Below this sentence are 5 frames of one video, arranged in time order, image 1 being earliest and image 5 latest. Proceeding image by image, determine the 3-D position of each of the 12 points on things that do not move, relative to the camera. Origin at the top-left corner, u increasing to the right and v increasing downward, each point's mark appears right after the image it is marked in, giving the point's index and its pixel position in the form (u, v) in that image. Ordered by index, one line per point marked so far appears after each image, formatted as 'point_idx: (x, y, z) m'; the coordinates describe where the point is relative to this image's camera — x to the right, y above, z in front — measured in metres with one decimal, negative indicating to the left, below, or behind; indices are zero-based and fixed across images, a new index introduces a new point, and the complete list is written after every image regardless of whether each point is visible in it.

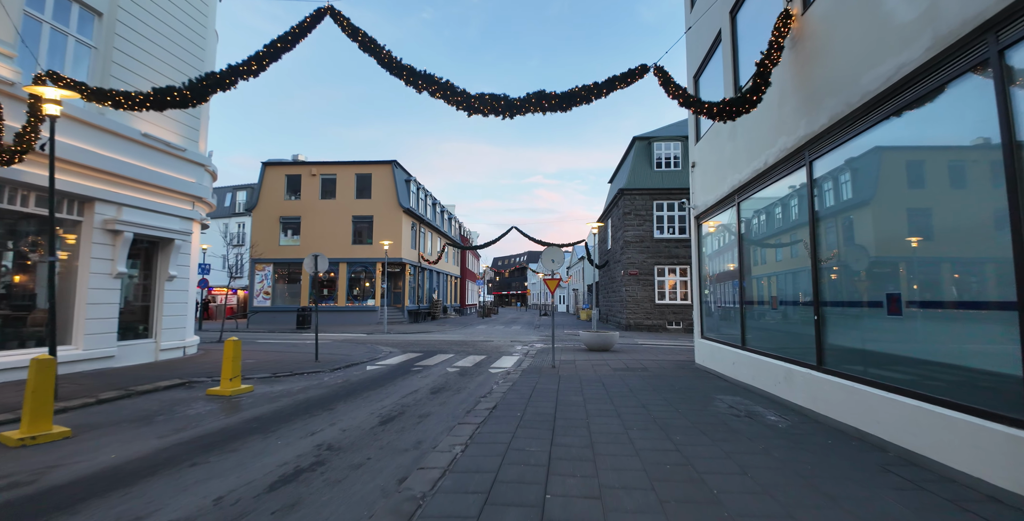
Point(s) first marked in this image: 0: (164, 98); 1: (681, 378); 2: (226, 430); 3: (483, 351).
0: (-5.7, +2.6, +6.9) m
1: (+3.3, -2.3, +8.3) m
2: (-3.7, -2.2, +5.5) m
3: (-1.0, -3.0, +13.8) m
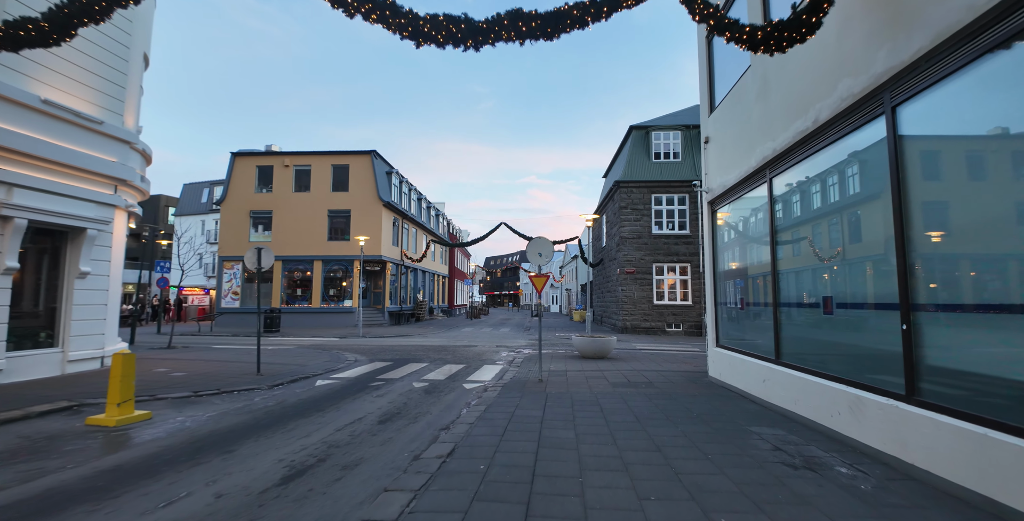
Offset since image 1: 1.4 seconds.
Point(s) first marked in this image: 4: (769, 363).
0: (-6.0, +2.8, +5.2) m
1: (+2.9, -2.2, +6.7) m
2: (-4.1, -2.1, +3.8) m
3: (-1.4, -2.8, +12.1) m
4: (+3.8, -1.5, +6.4) m
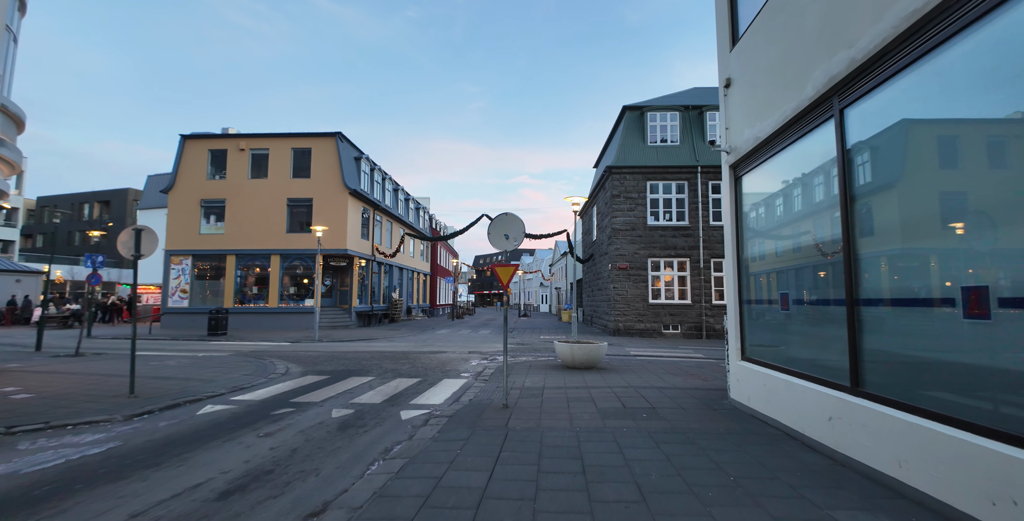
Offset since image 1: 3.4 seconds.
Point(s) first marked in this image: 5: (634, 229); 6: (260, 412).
0: (-6.6, +3.0, +2.8) m
1: (+2.3, -1.9, +4.6) m
2: (-4.7, -1.8, +1.5) m
3: (-2.2, -2.6, +9.9) m
4: (+3.2, -1.3, +4.2) m
5: (+5.3, +1.4, +18.3) m
6: (-3.8, -2.3, +6.4) m
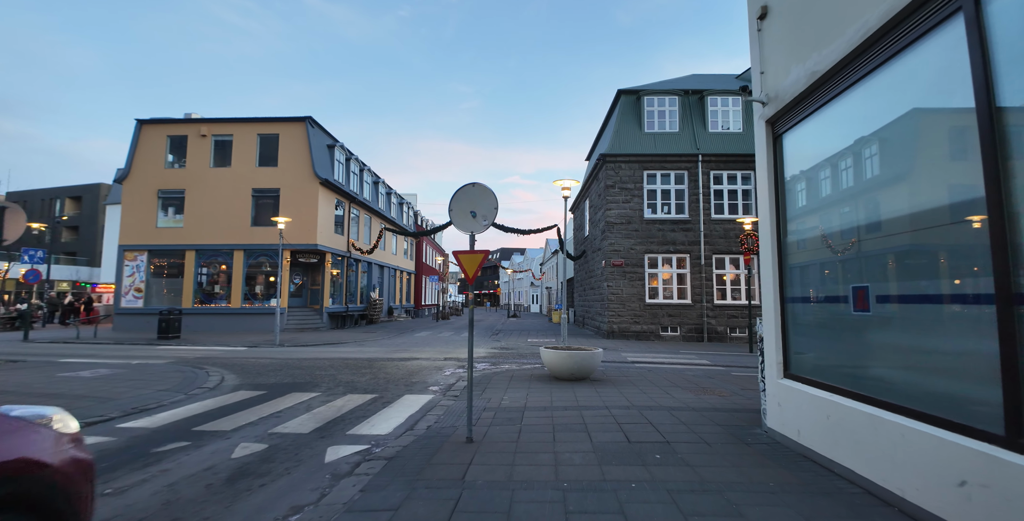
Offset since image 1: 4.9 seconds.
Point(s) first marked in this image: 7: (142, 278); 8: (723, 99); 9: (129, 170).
0: (-6.9, +3.2, +1.2) m
1: (+2.0, -1.8, +3.1) m
2: (-4.9, -1.6, -0.1) m
3: (-2.6, -2.4, +8.3) m
4: (+2.8, -1.1, +2.7) m
5: (+4.7, +1.5, +16.9) m
6: (-4.1, -2.1, +4.7) m
7: (-16.9, -0.8, +19.3) m
8: (+8.7, +6.6, +17.4) m
9: (-17.9, +4.2, +19.9) m
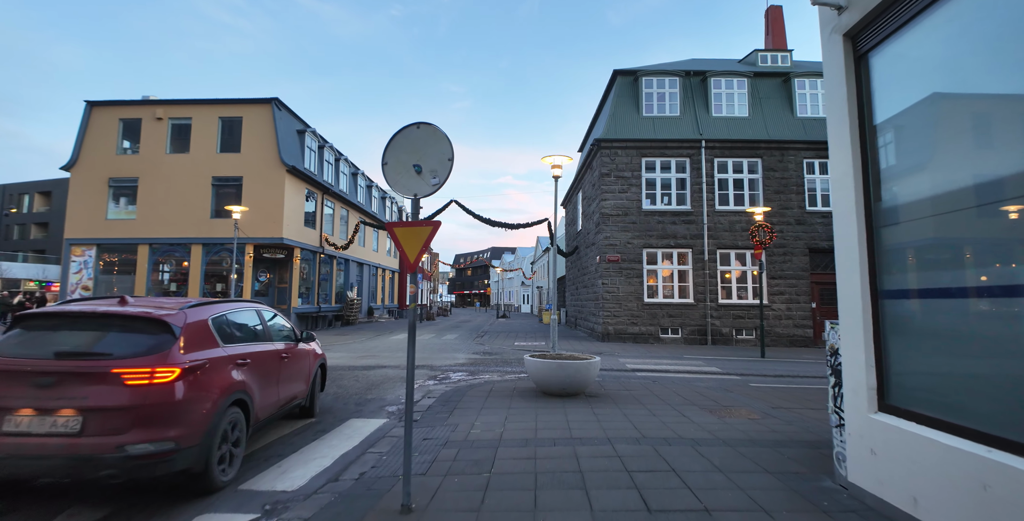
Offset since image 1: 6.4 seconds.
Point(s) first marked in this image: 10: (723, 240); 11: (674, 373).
0: (-7.1, +3.4, -0.5) m
1: (+1.7, -1.6, +1.6) m
2: (-5.1, -1.5, -1.7) m
3: (-3.0, -2.2, +6.7) m
4: (+2.6, -0.9, +1.3) m
5: (+4.2, +1.7, +15.4) m
6: (-4.4, -1.9, +3.1) m
7: (-17.4, -0.6, +17.5) m
8: (+8.1, +6.8, +16.1) m
9: (-18.5, +4.4, +18.0) m
10: (+7.6, +0.7, +15.3) m
11: (+3.5, -2.4, +9.3) m
